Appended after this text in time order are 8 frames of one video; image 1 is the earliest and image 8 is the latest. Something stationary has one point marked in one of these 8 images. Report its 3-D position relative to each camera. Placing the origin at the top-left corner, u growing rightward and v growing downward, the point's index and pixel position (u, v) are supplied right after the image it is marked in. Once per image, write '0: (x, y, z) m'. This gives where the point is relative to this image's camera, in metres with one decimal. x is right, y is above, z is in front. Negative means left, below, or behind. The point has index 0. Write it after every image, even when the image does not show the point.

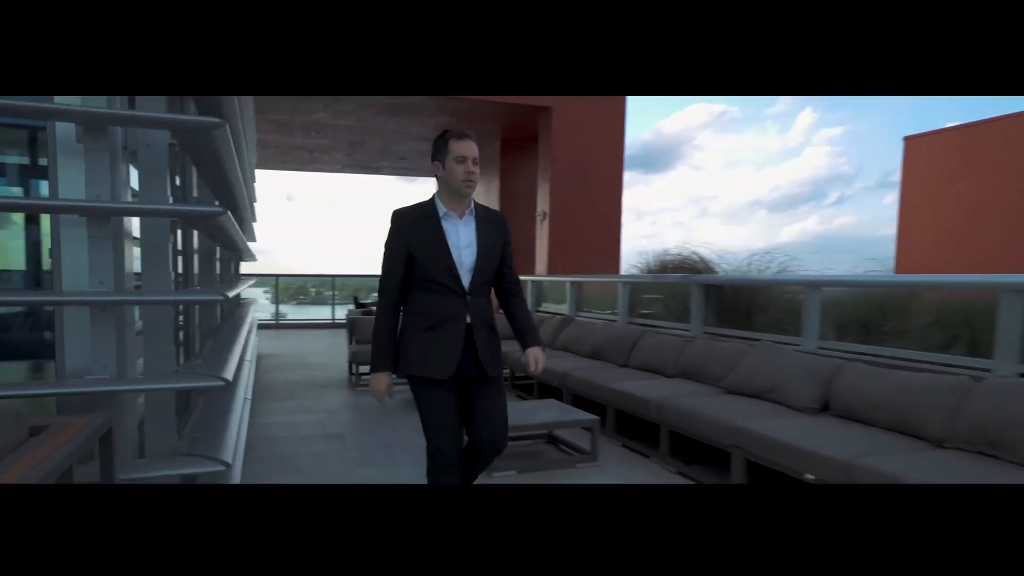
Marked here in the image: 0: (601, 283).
0: (+0.9, +0.1, +6.2) m
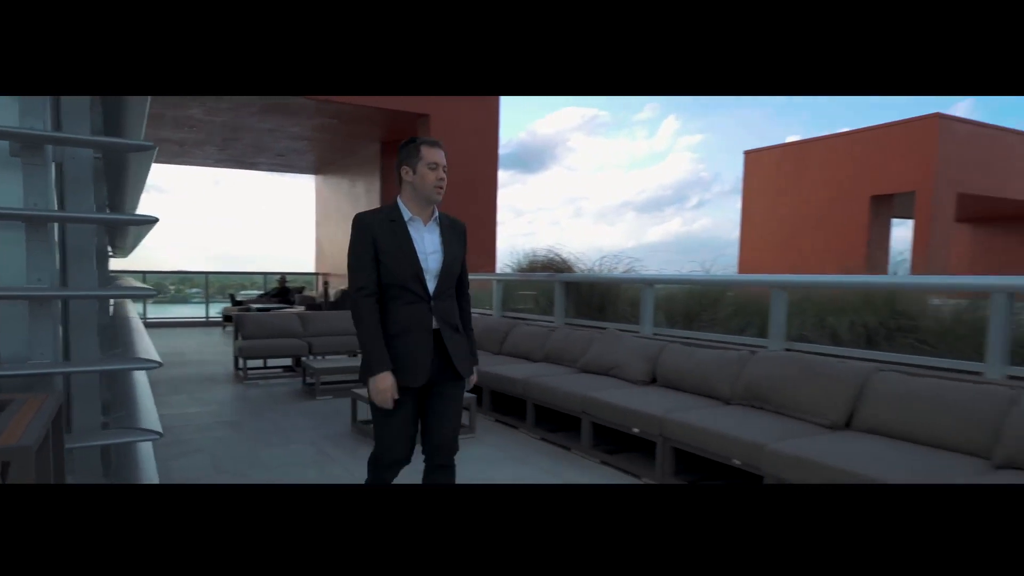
0: (-0.3, +0.1, +6.8) m
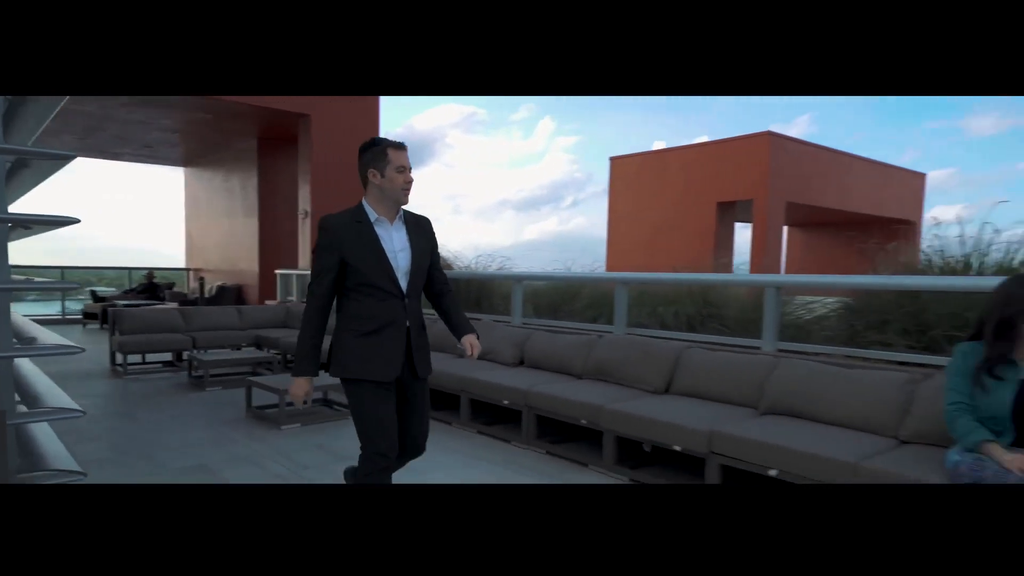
0: (-1.6, +0.1, +7.2) m
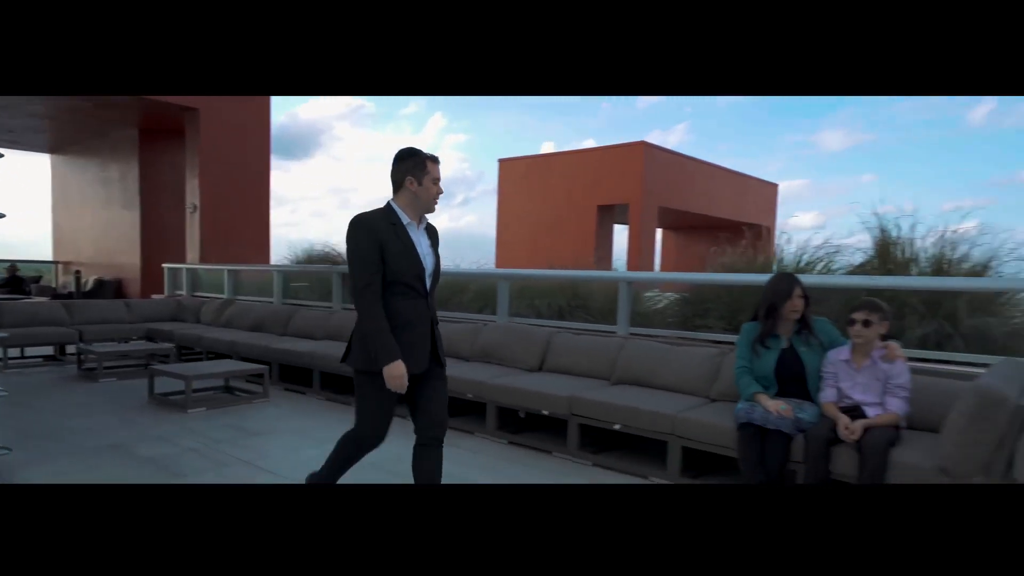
0: (-2.9, +0.2, +7.4) m
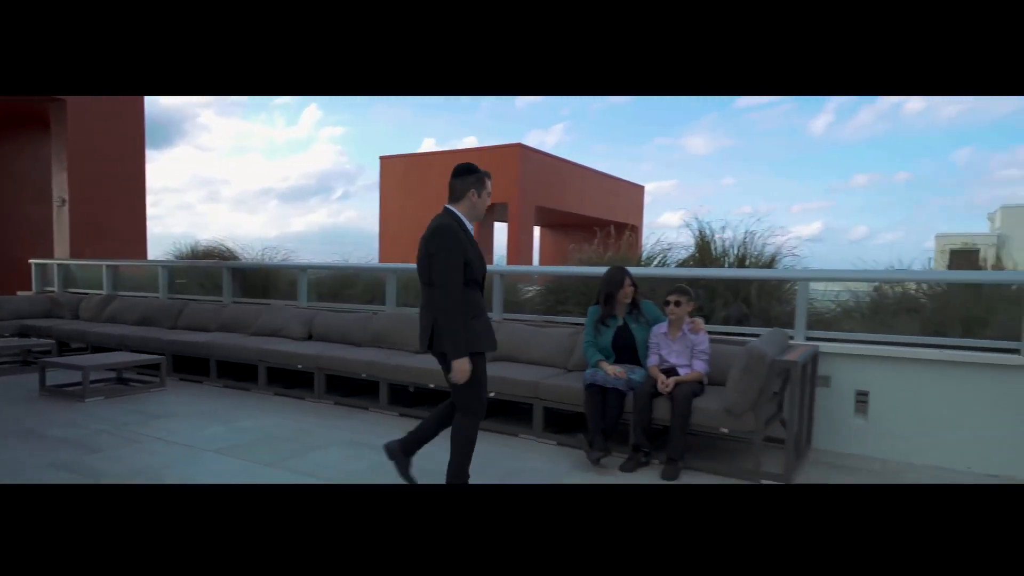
0: (-4.2, +0.2, +7.4) m
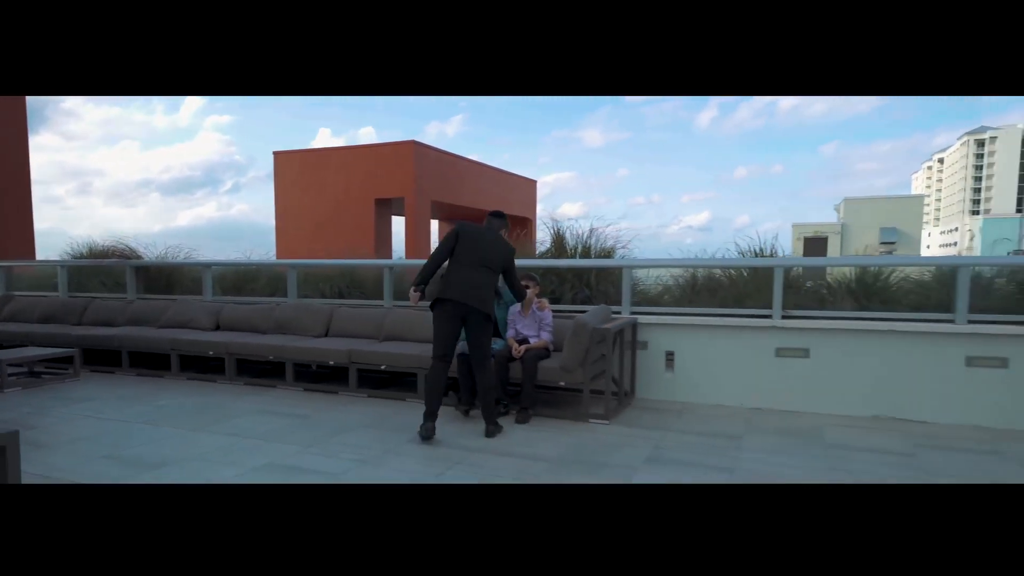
0: (-5.5, +0.2, +7.6) m
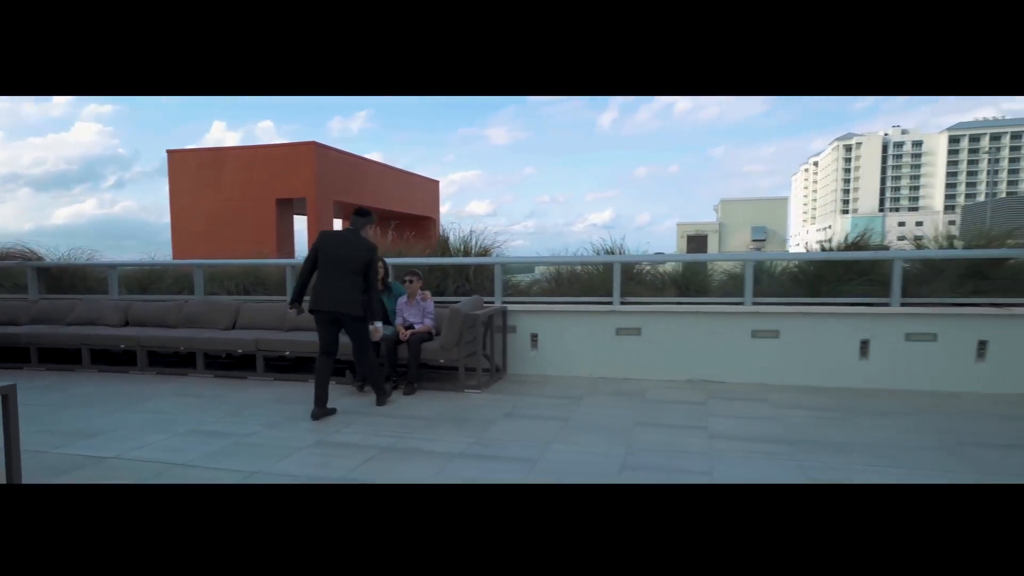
0: (-6.8, +0.2, +7.7) m
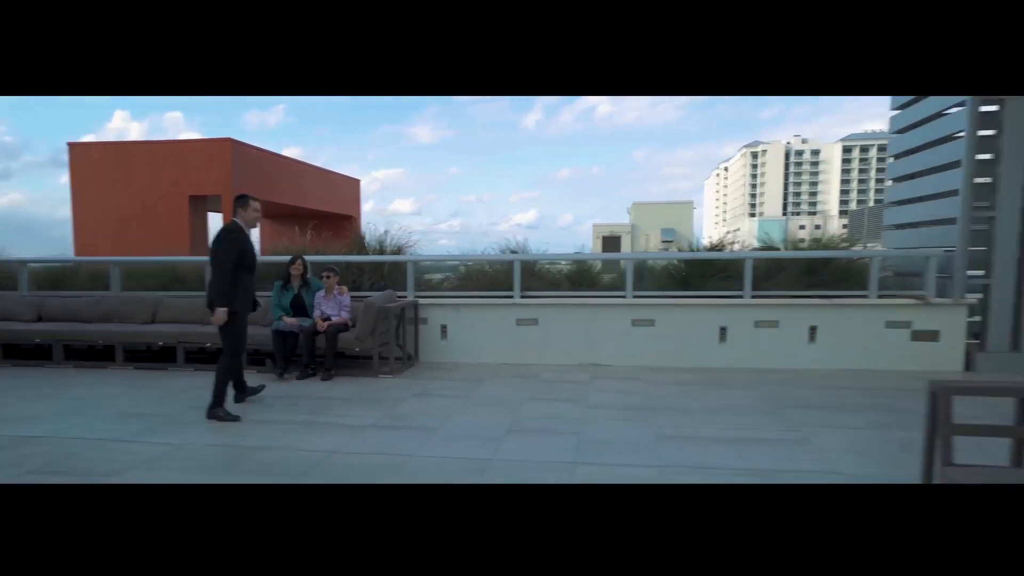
0: (-7.9, +0.3, +7.4) m
